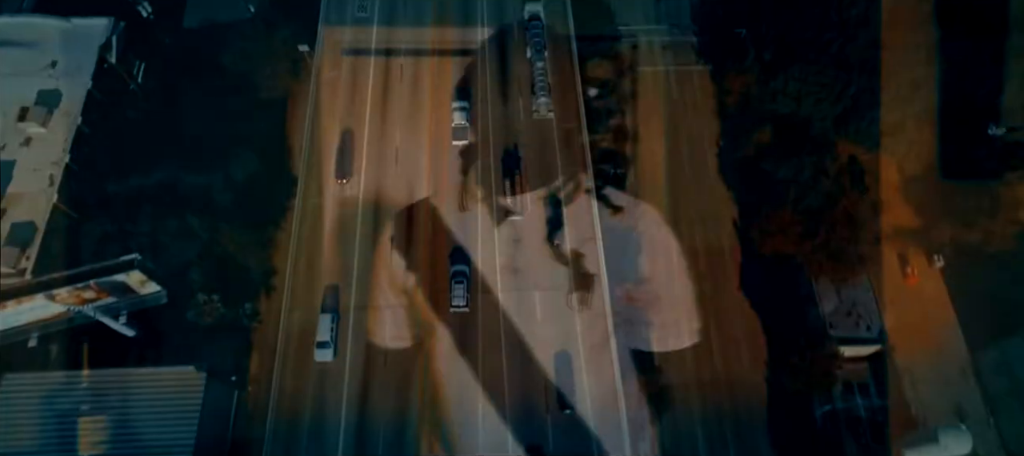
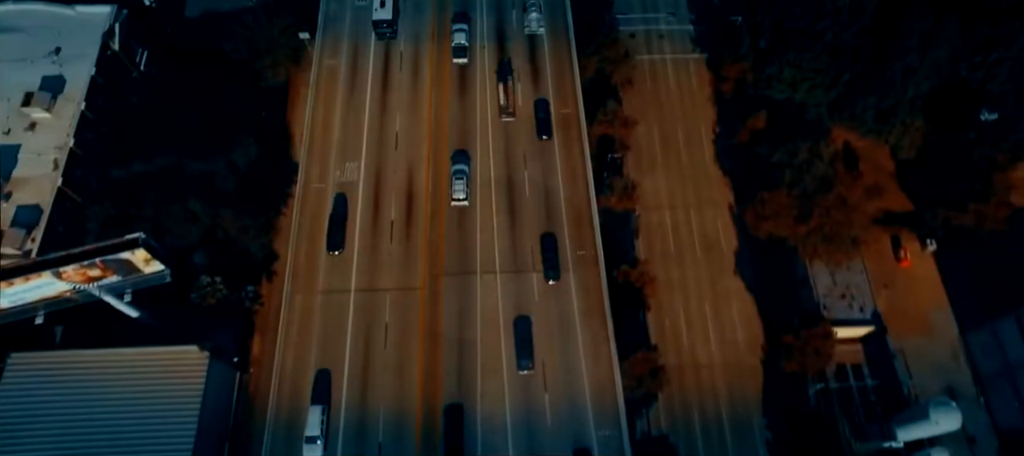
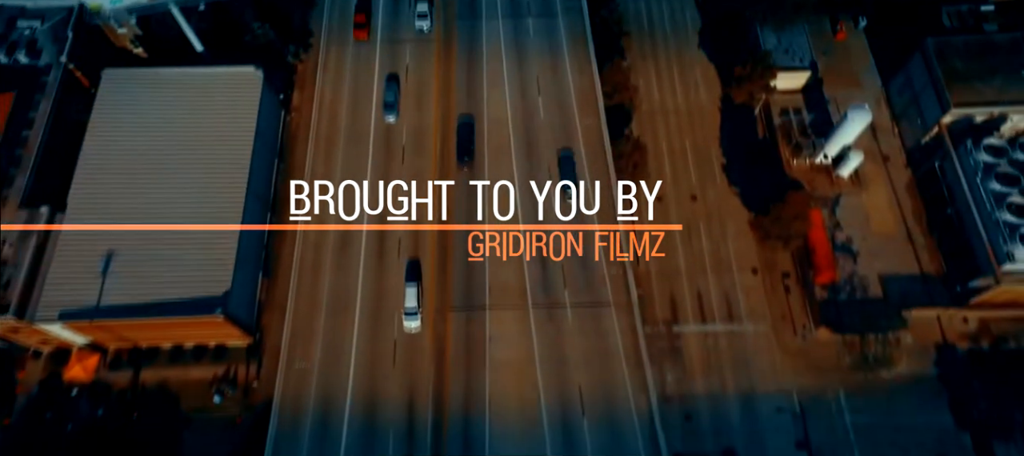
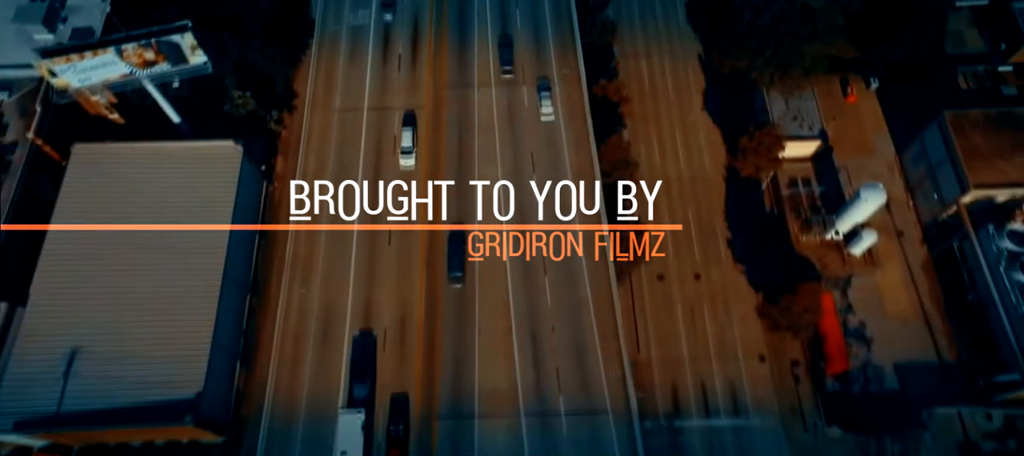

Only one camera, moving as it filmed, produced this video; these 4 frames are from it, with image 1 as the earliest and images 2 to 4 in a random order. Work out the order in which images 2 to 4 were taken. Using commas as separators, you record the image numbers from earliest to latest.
2, 4, 3
